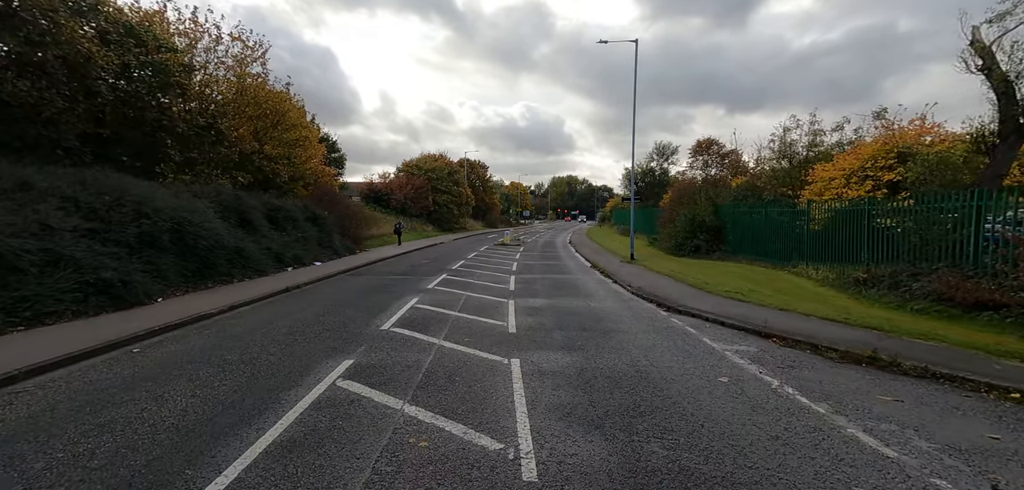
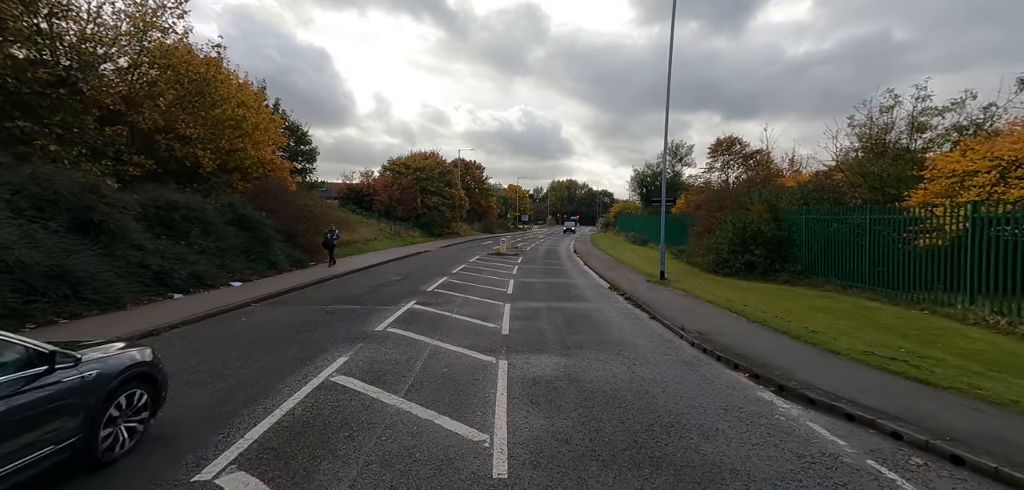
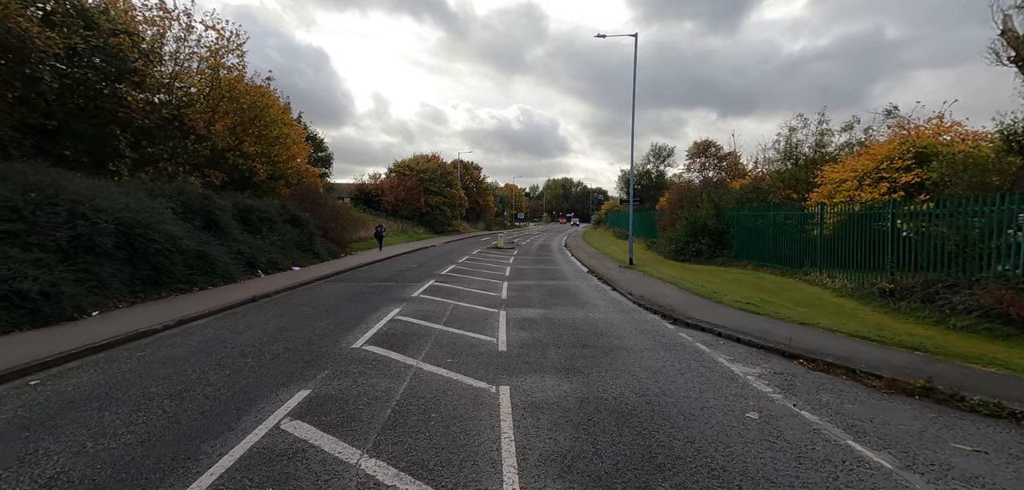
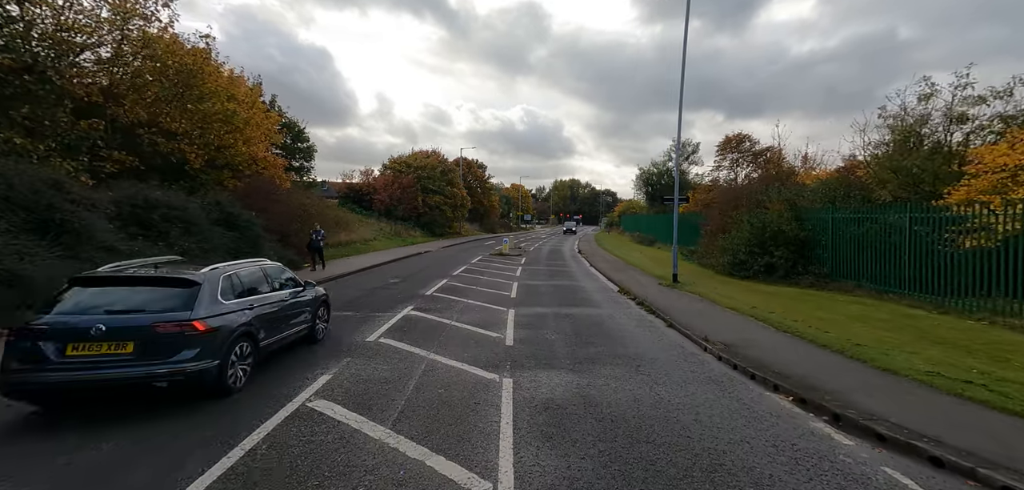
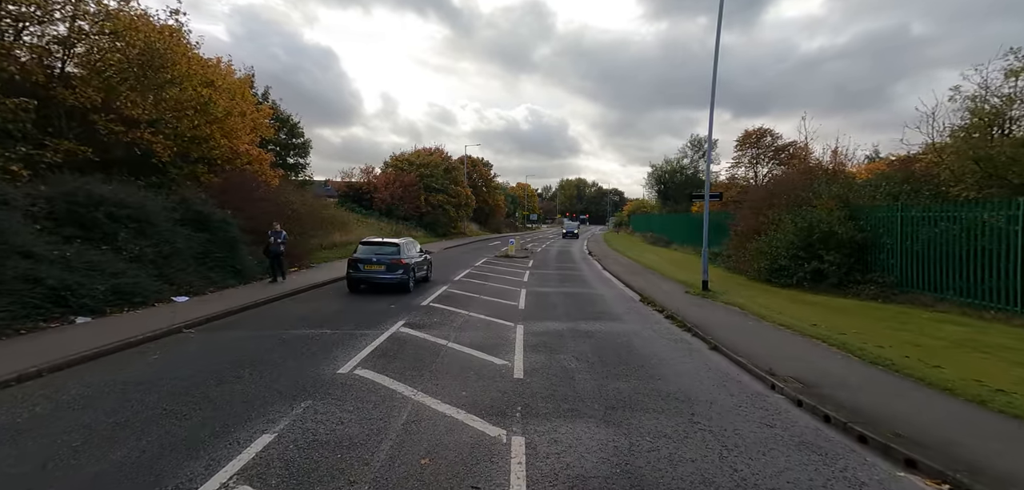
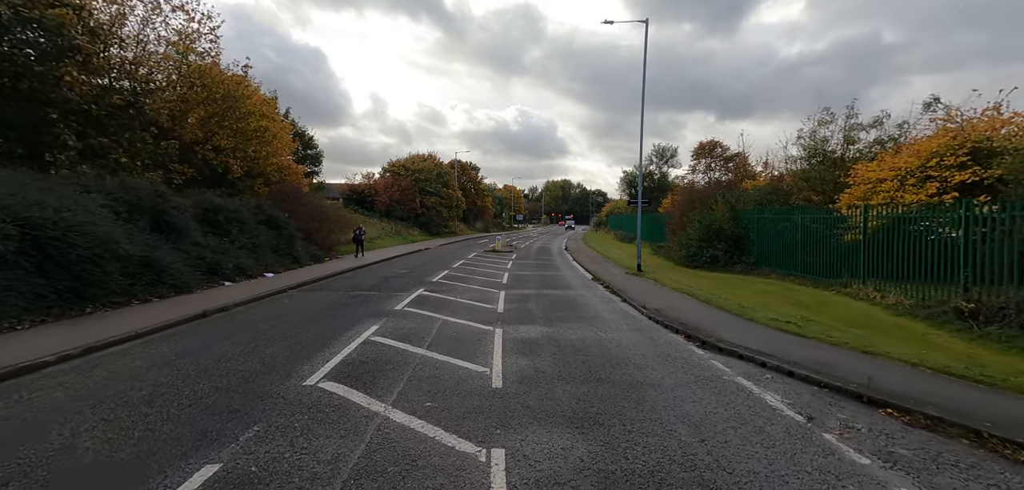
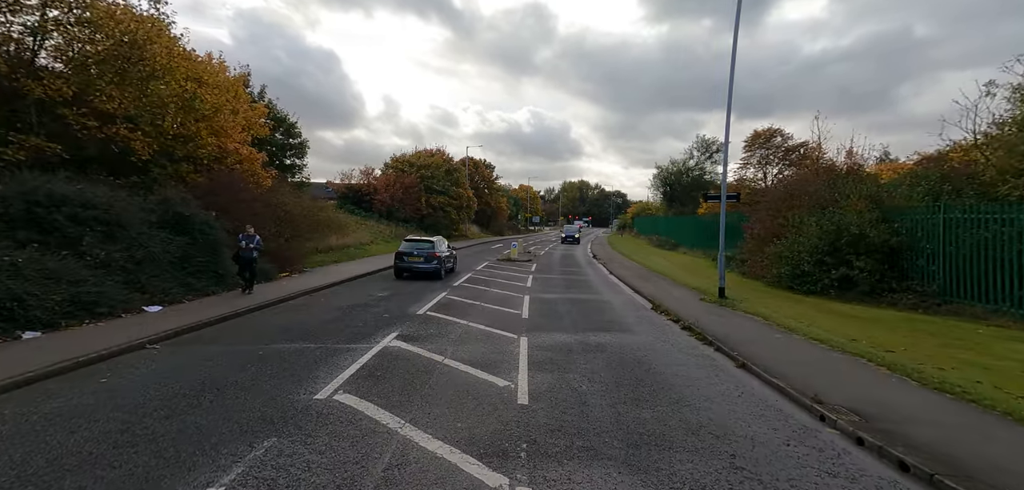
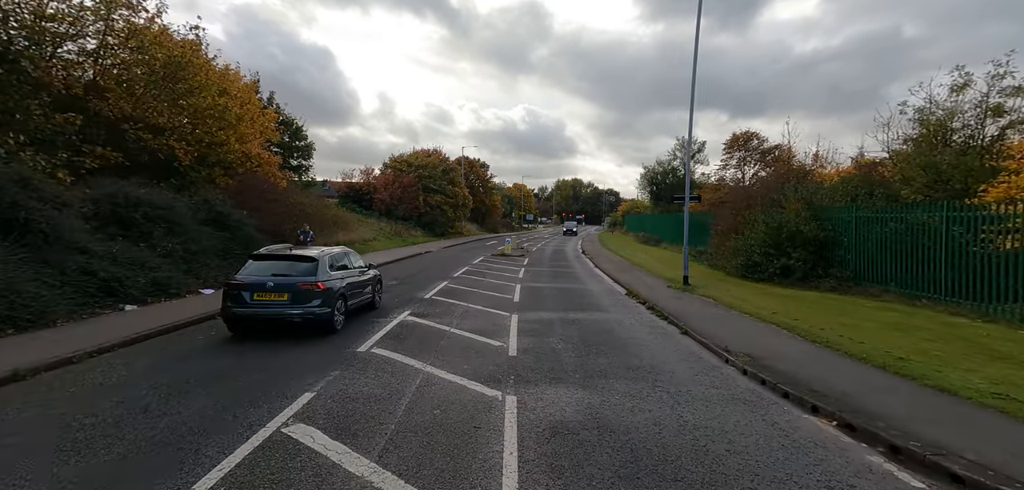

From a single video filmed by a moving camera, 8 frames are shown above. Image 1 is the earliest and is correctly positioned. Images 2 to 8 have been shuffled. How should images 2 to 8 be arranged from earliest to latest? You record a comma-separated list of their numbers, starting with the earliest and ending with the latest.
3, 6, 2, 4, 8, 5, 7
